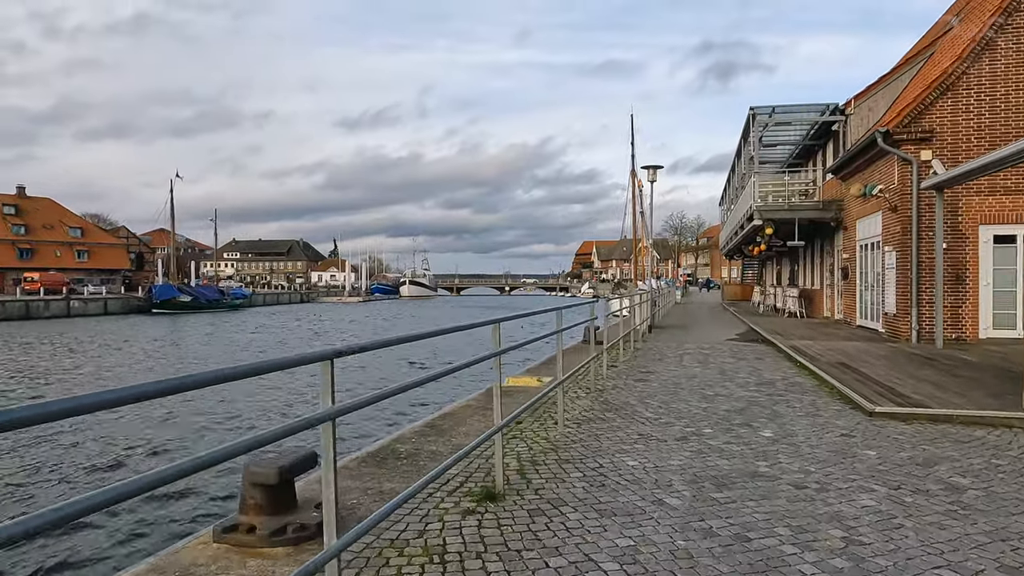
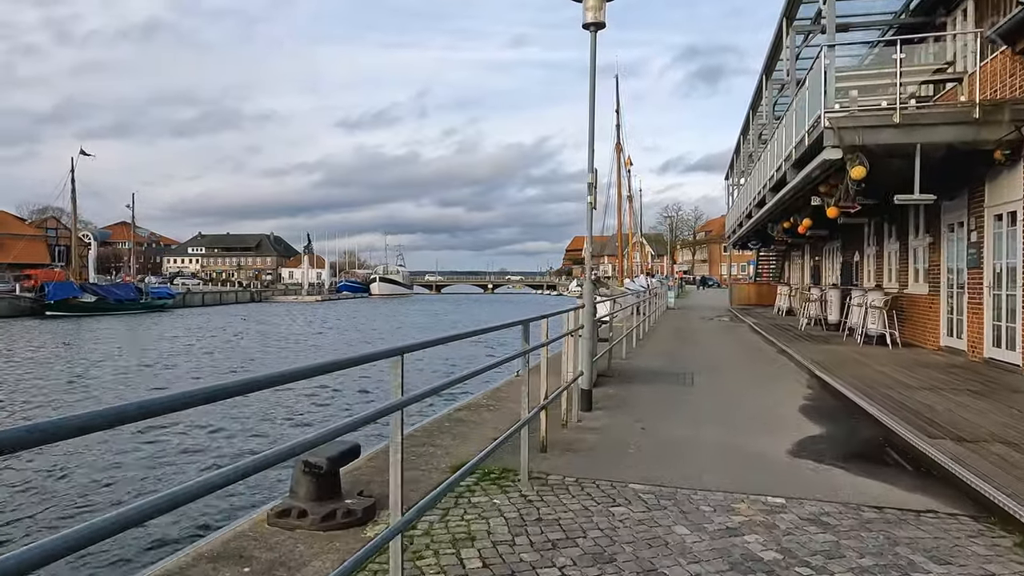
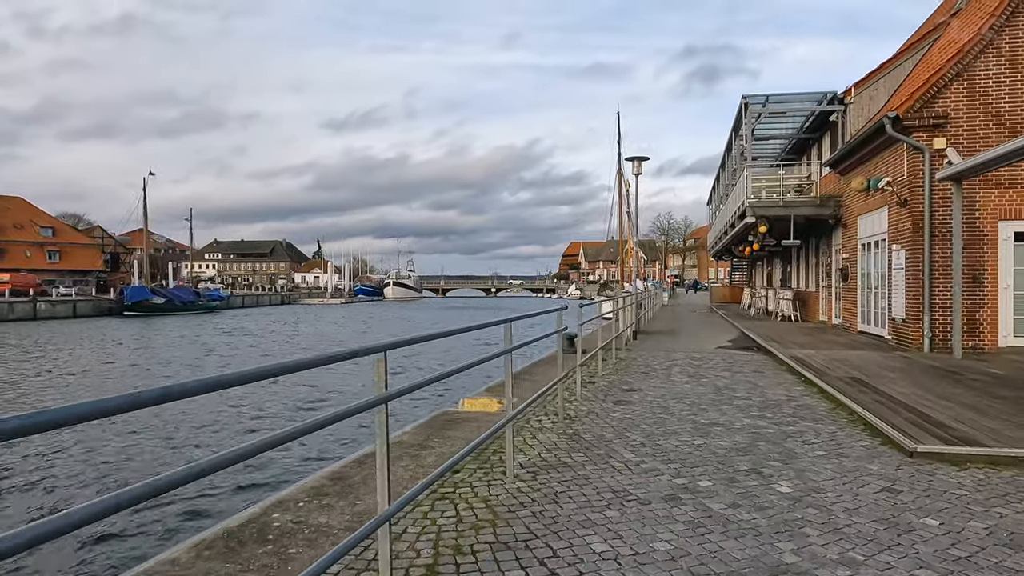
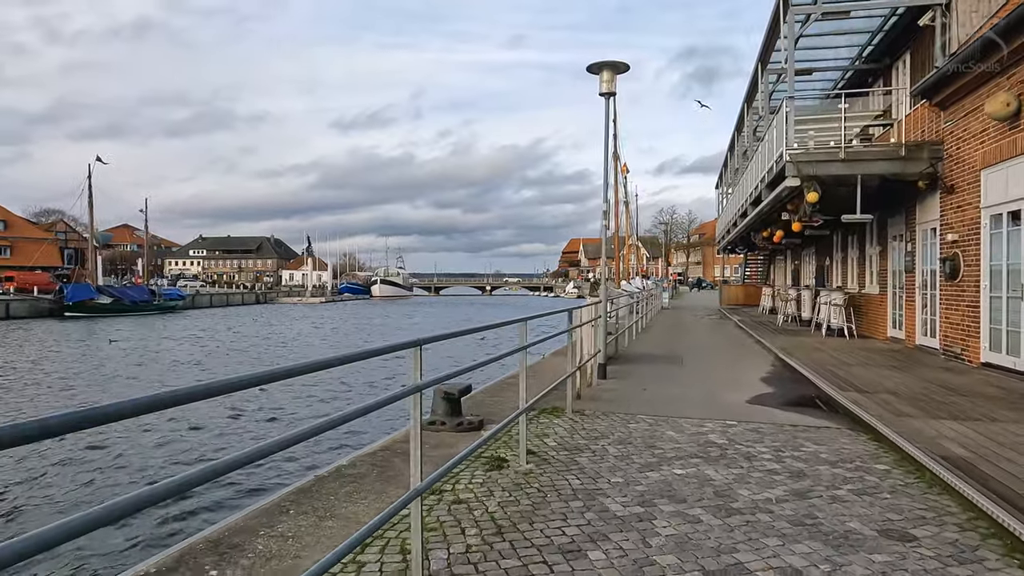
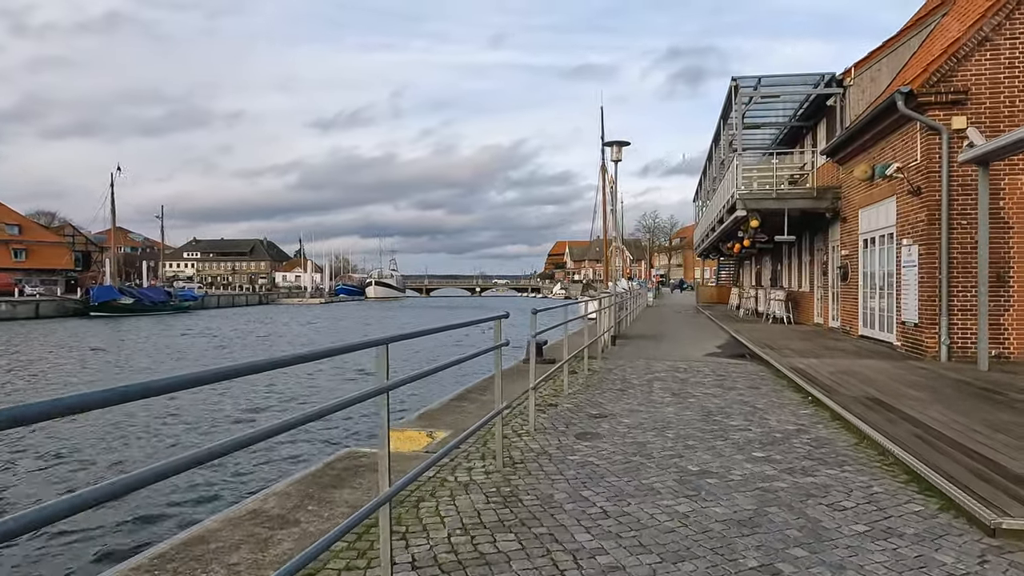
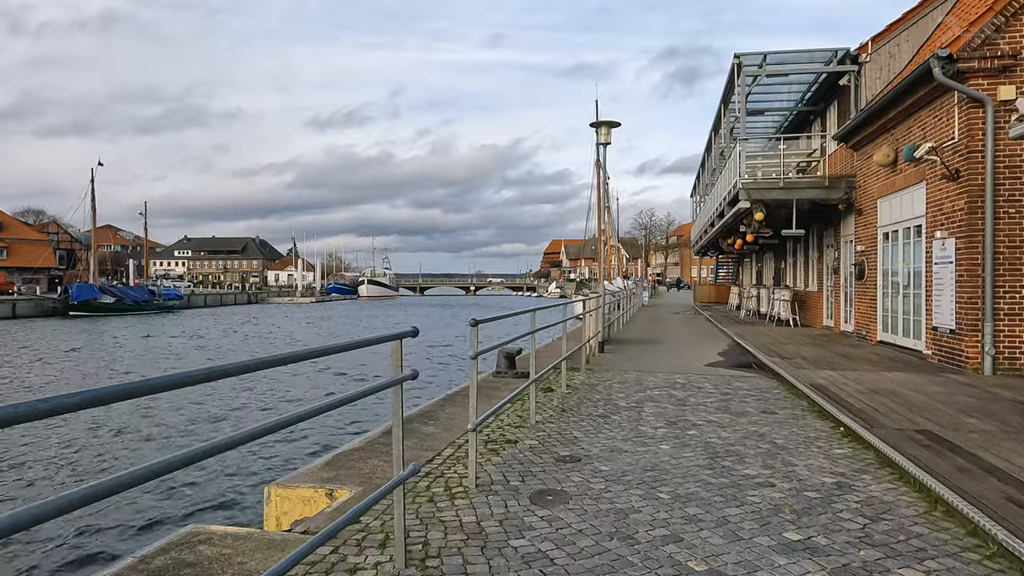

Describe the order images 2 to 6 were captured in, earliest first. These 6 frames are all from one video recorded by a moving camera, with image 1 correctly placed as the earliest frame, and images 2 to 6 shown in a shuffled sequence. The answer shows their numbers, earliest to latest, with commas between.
3, 5, 6, 4, 2
